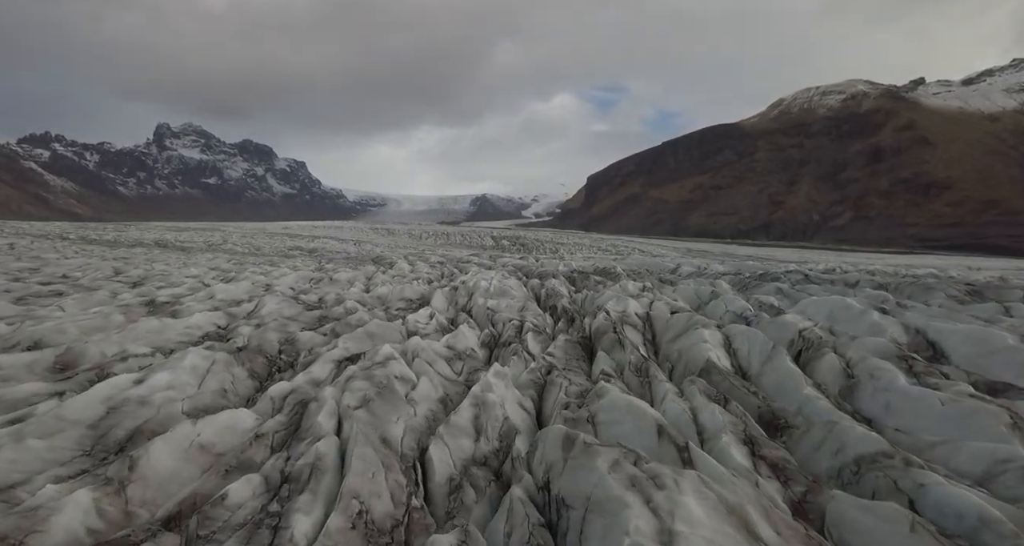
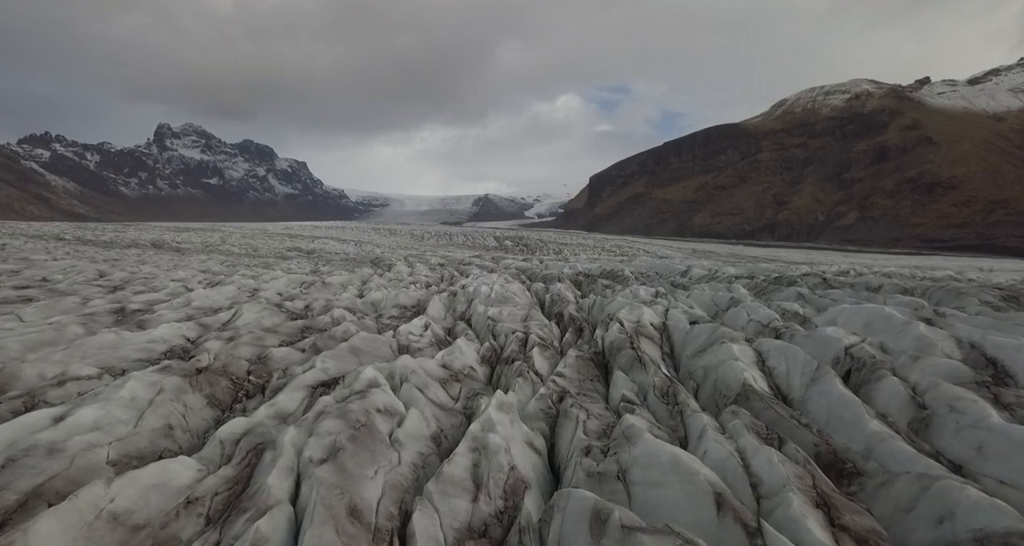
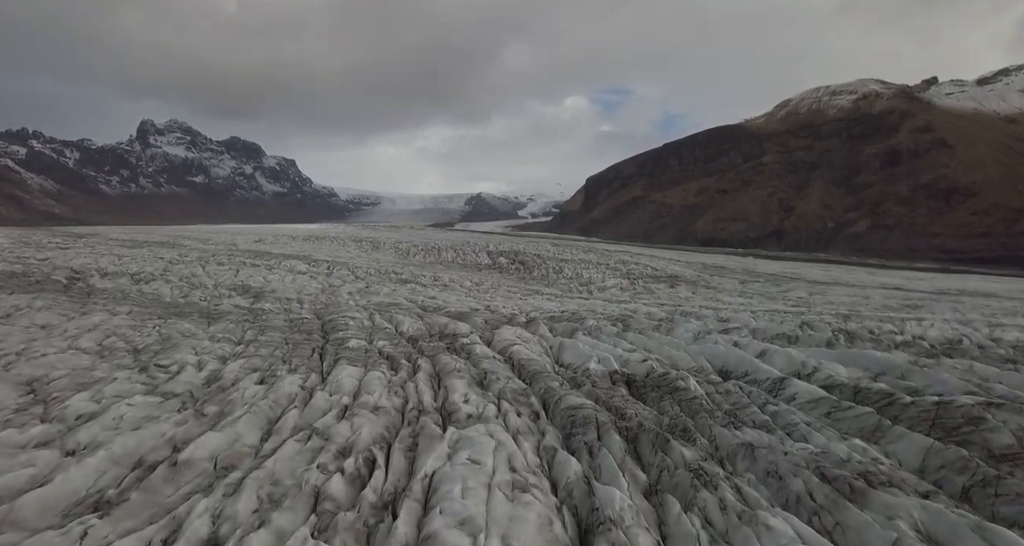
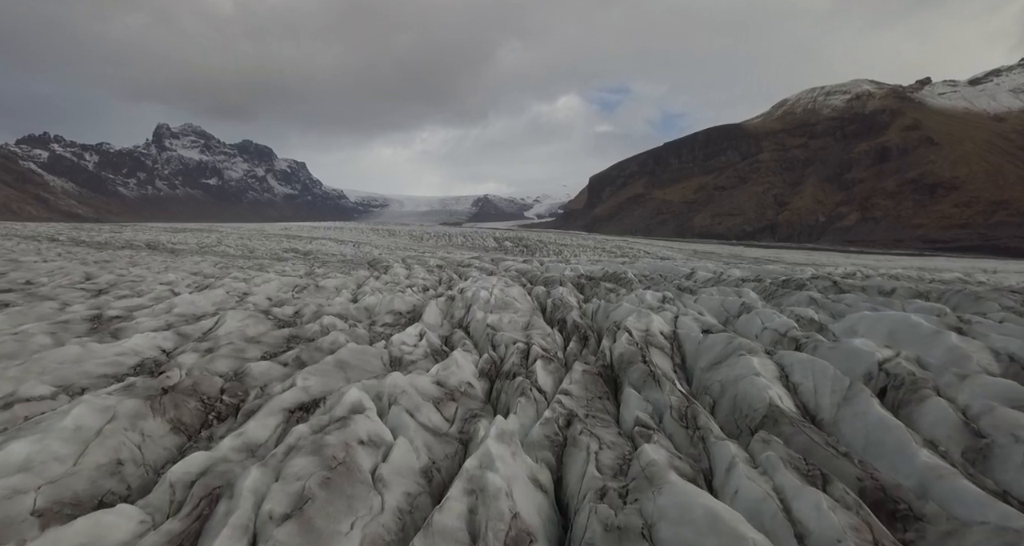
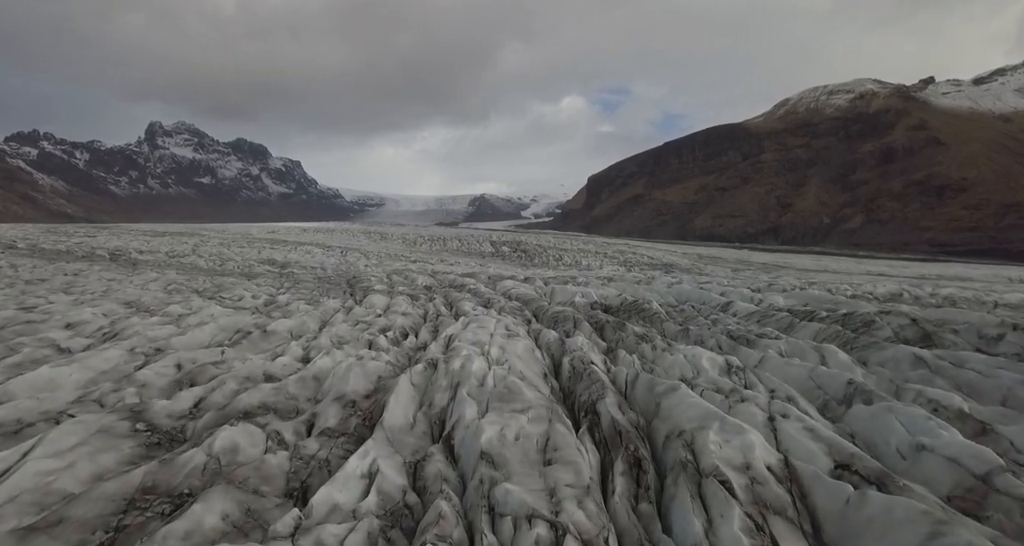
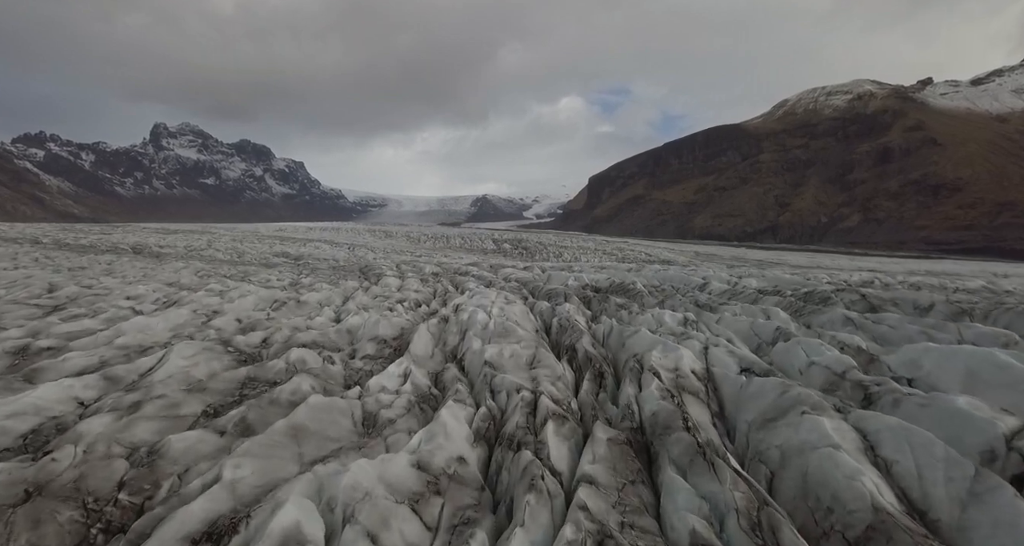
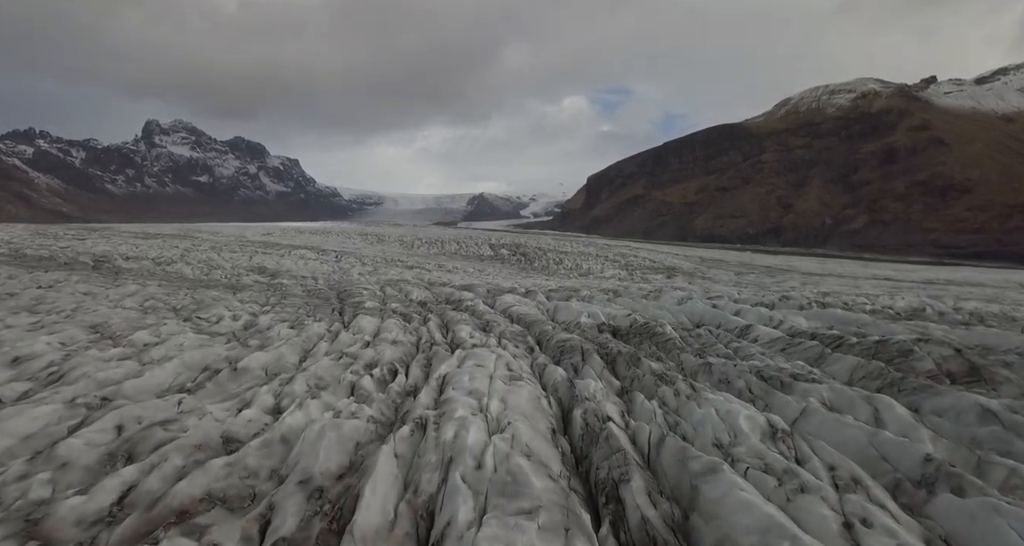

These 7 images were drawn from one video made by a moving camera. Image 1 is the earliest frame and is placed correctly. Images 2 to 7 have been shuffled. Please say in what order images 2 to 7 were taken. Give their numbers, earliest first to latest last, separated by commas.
2, 4, 6, 5, 7, 3
